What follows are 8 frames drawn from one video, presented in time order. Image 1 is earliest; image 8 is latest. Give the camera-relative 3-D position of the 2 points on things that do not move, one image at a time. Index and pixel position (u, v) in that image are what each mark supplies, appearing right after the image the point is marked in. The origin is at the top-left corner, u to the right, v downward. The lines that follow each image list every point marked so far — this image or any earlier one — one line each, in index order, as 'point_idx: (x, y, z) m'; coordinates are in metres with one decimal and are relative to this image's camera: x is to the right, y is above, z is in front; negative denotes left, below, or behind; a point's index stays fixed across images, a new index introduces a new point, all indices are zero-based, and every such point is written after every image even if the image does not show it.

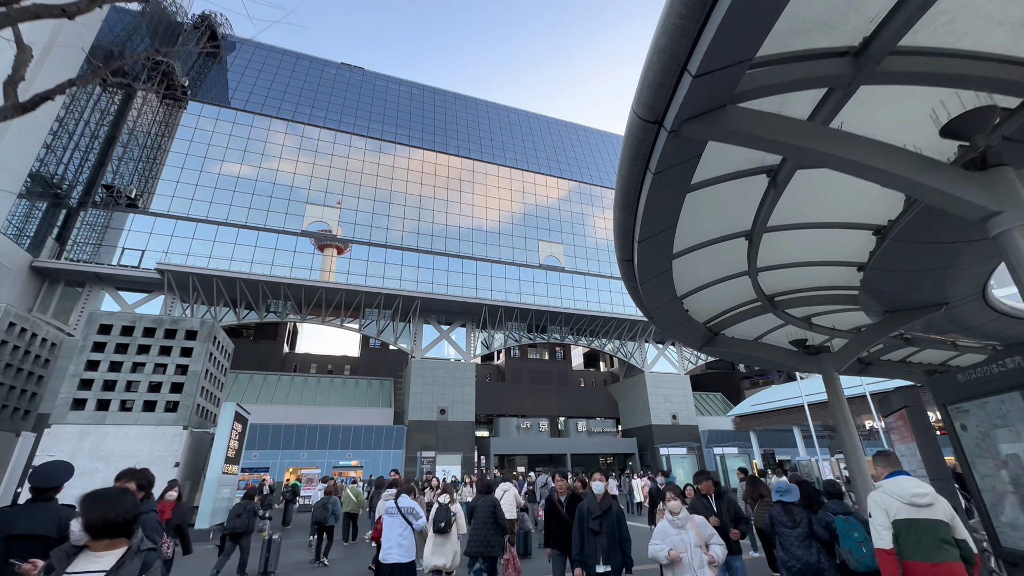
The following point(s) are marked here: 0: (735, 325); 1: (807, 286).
0: (+5.2, -0.9, +10.3) m
1: (+6.0, +0.1, +9.0) m
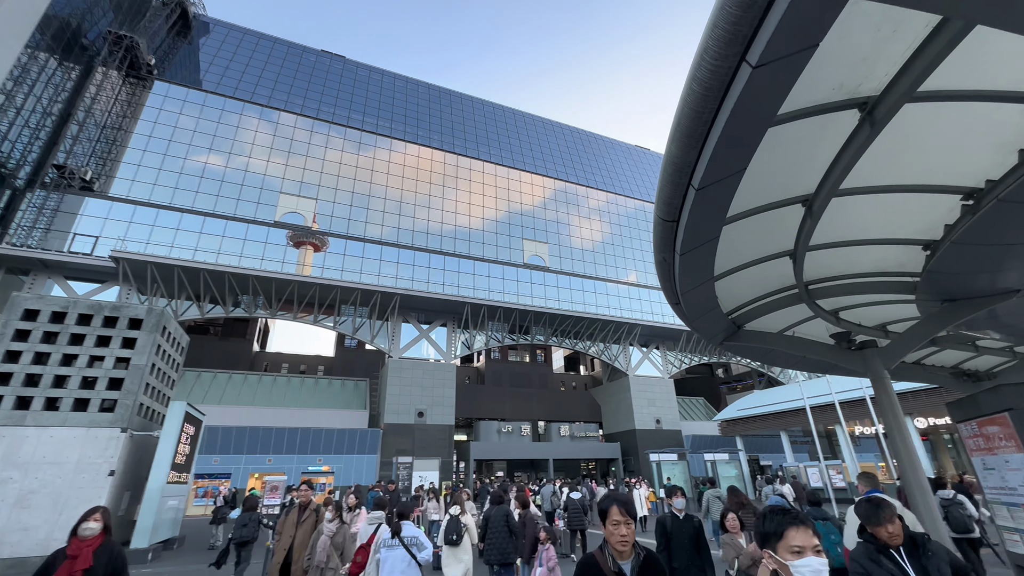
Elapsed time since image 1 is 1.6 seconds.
0: (+5.1, -0.6, +9.1) m
1: (+6.0, +0.3, +7.8) m
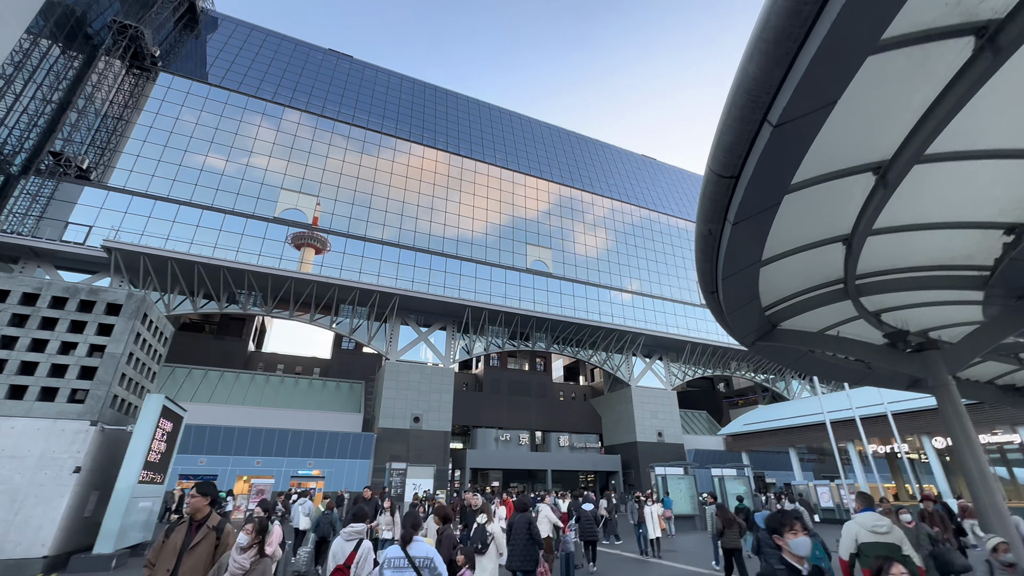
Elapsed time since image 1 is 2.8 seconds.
0: (+5.3, -0.5, +8.2) m
1: (+6.2, +0.4, +7.0) m
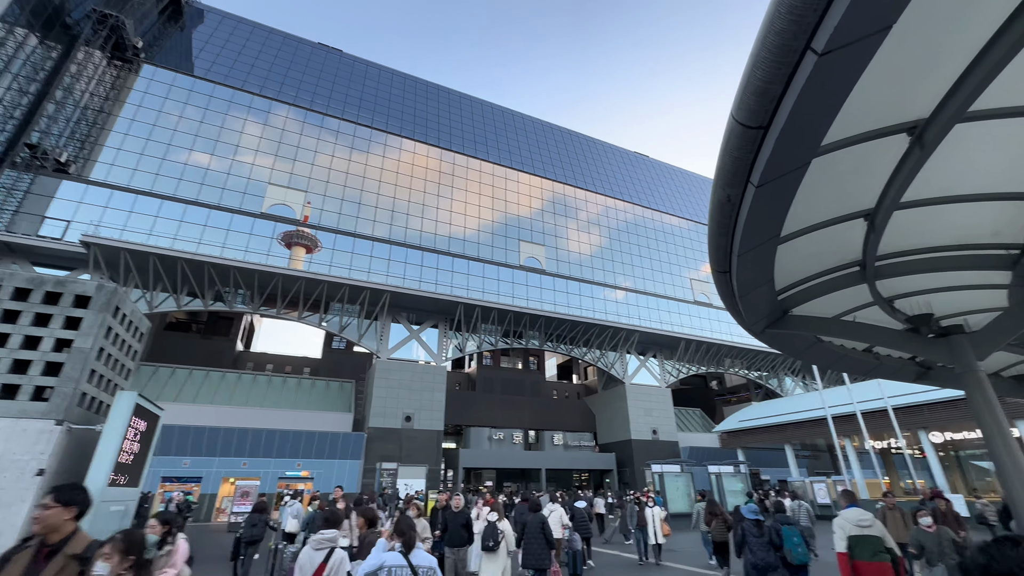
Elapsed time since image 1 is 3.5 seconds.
0: (+5.2, -0.3, +7.8) m
1: (+6.1, +0.6, +6.5) m
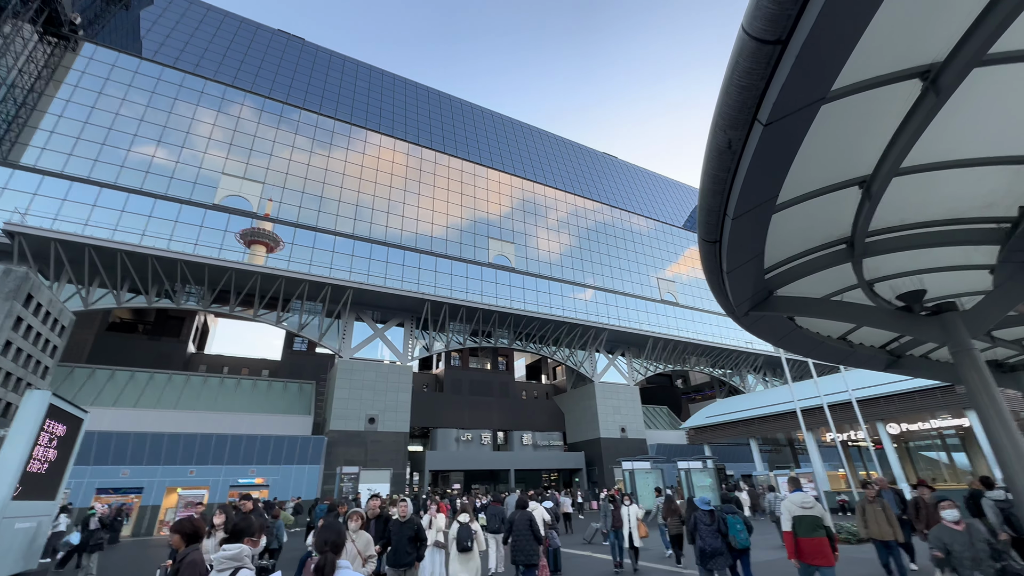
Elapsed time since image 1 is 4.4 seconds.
0: (+4.7, +0.1, +7.4) m
1: (+5.7, +1.0, +6.2) m
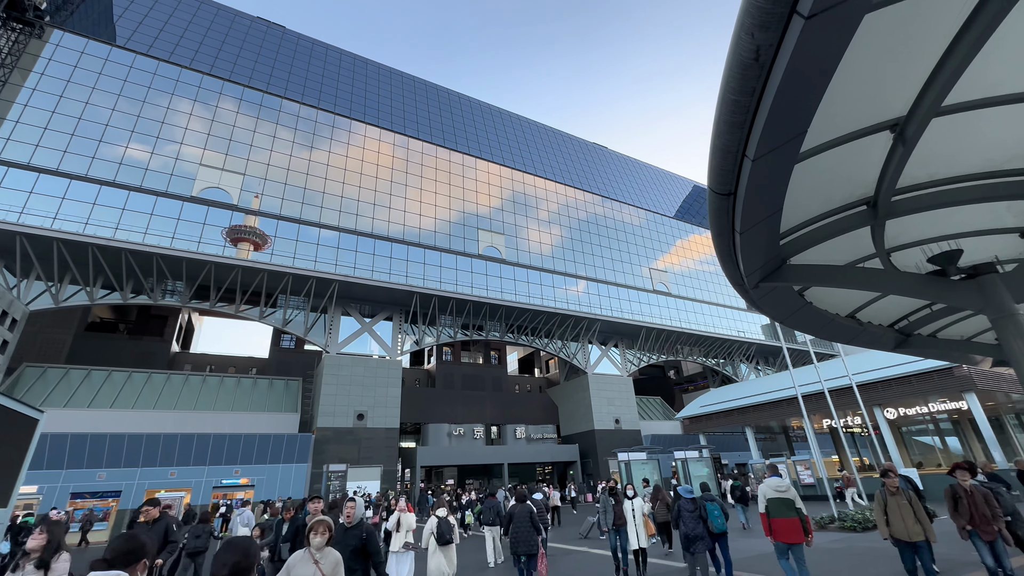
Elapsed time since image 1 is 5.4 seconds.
0: (+4.4, +0.5, +6.7) m
1: (+5.4, +1.4, +5.5) m
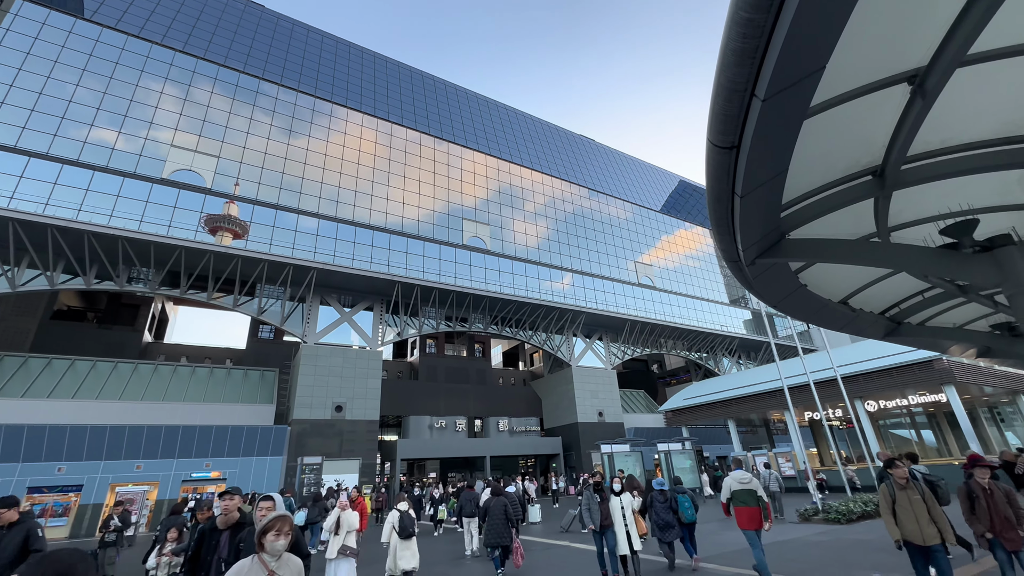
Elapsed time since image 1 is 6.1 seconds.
0: (+4.1, +0.8, +6.3) m
1: (+5.2, +1.7, +5.1) m
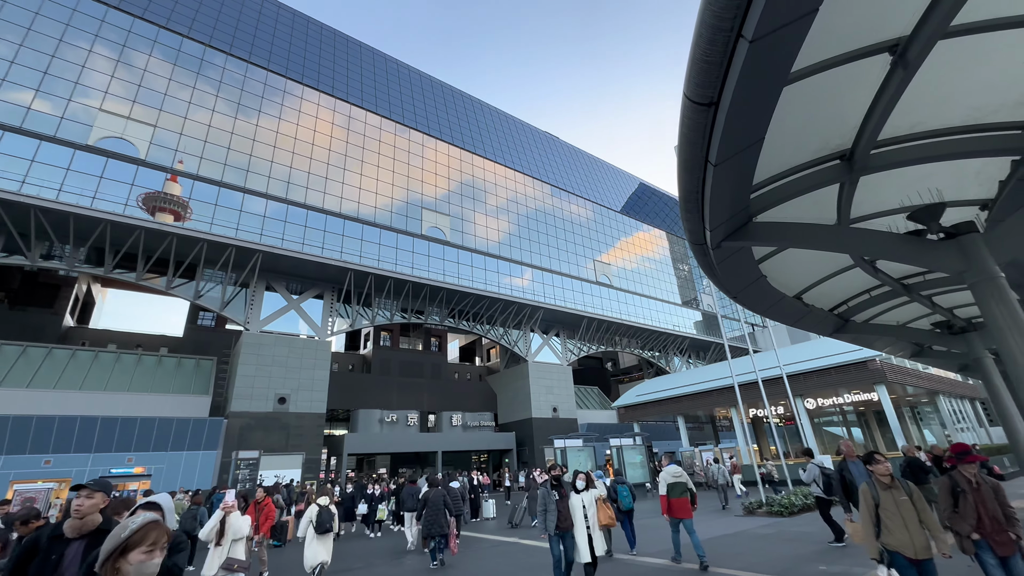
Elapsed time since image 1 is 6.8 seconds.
0: (+3.5, +1.0, +6.1) m
1: (+4.7, +1.8, +5.0) m
